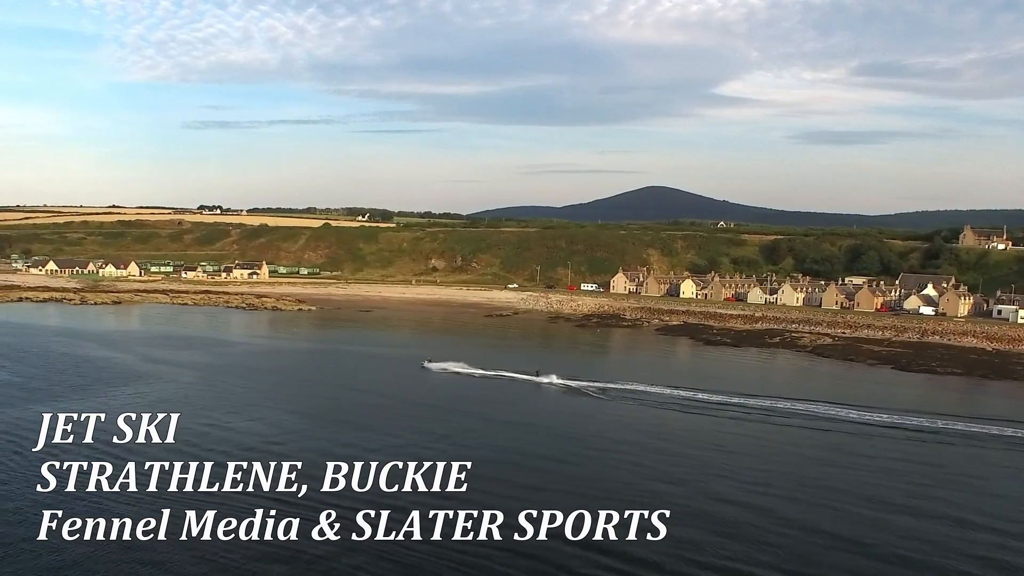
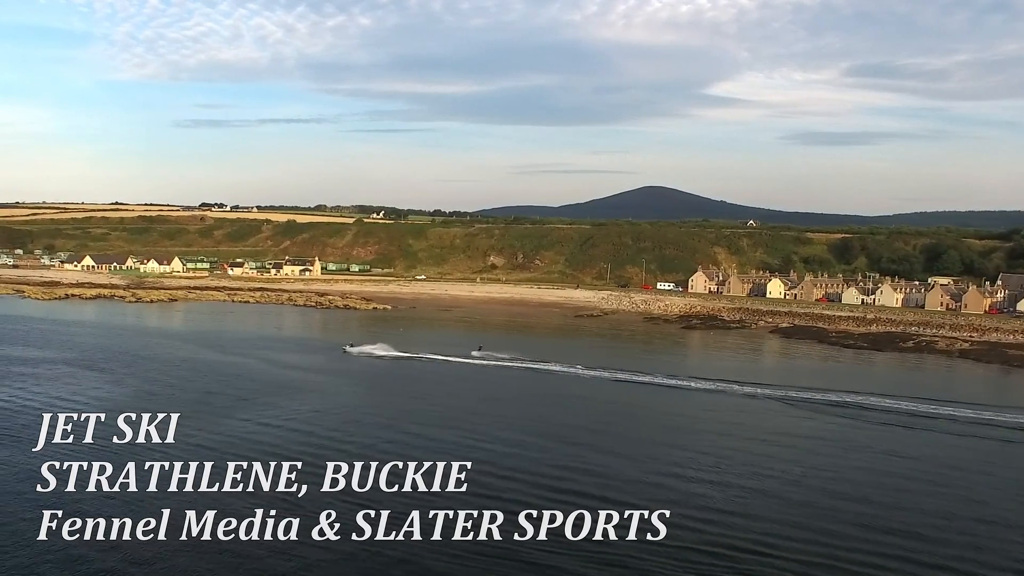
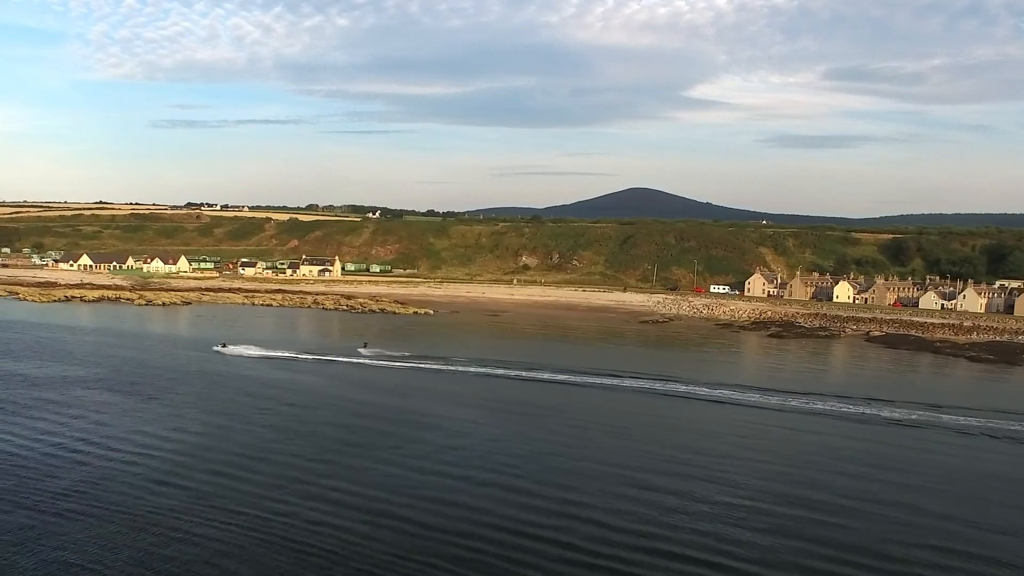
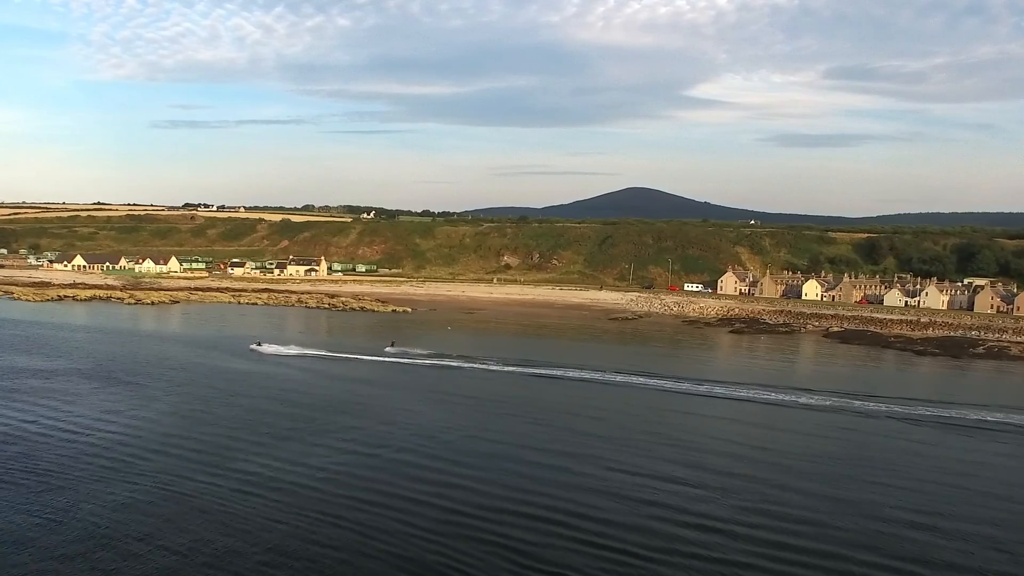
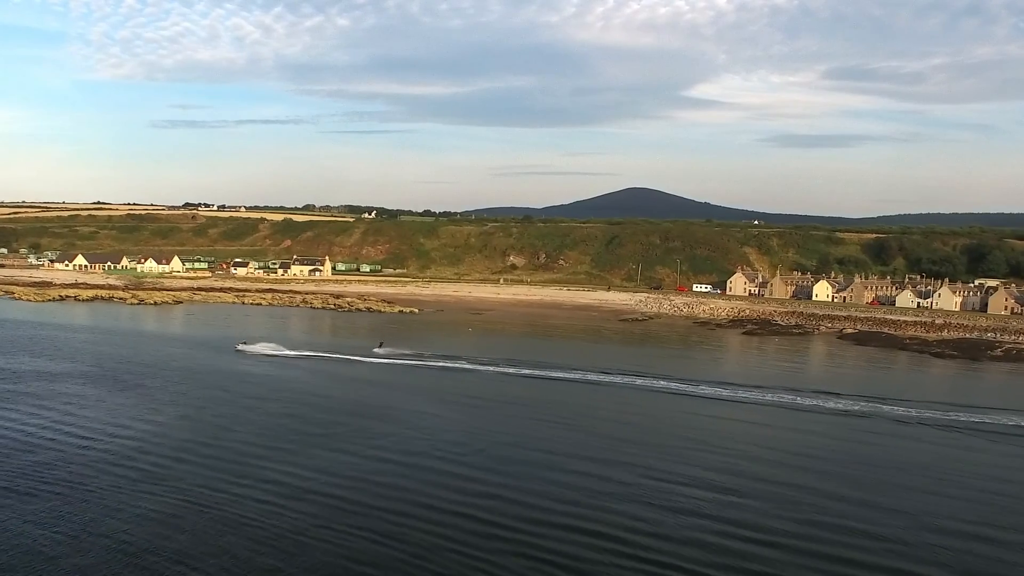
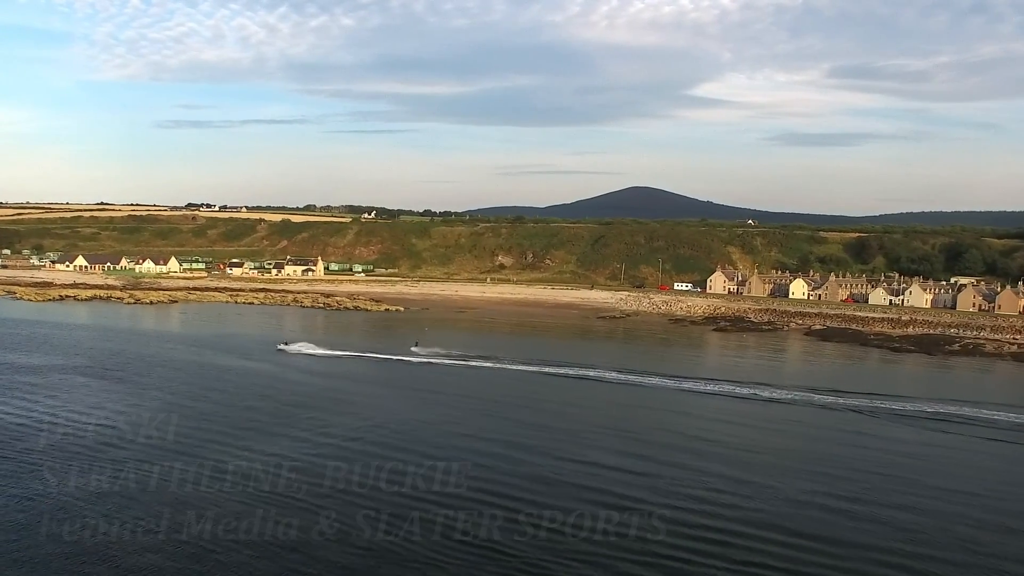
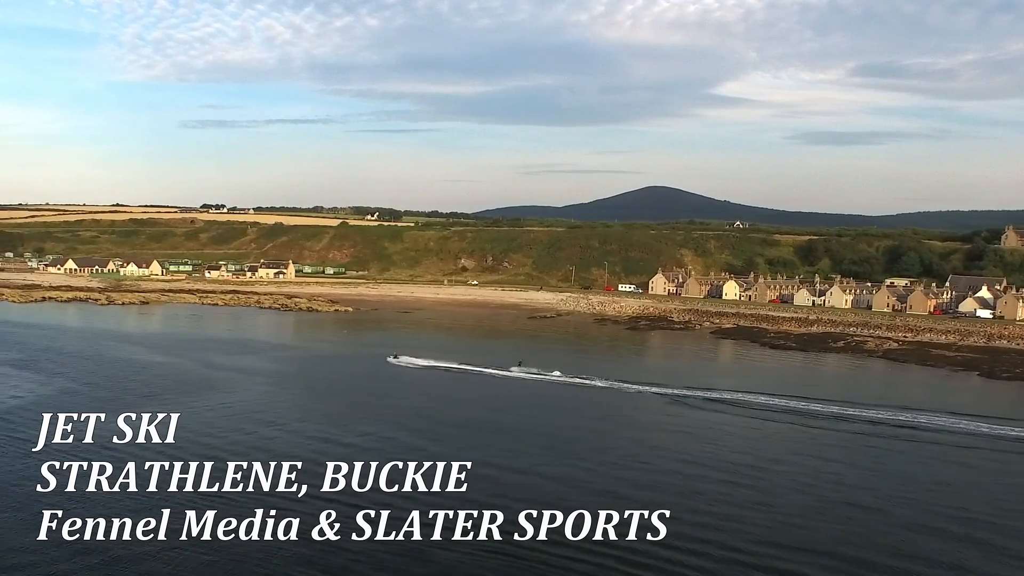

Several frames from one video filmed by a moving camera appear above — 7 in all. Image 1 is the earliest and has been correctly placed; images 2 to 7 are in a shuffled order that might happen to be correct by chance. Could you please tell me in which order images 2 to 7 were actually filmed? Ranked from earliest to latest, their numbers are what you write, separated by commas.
7, 2, 6, 4, 5, 3
